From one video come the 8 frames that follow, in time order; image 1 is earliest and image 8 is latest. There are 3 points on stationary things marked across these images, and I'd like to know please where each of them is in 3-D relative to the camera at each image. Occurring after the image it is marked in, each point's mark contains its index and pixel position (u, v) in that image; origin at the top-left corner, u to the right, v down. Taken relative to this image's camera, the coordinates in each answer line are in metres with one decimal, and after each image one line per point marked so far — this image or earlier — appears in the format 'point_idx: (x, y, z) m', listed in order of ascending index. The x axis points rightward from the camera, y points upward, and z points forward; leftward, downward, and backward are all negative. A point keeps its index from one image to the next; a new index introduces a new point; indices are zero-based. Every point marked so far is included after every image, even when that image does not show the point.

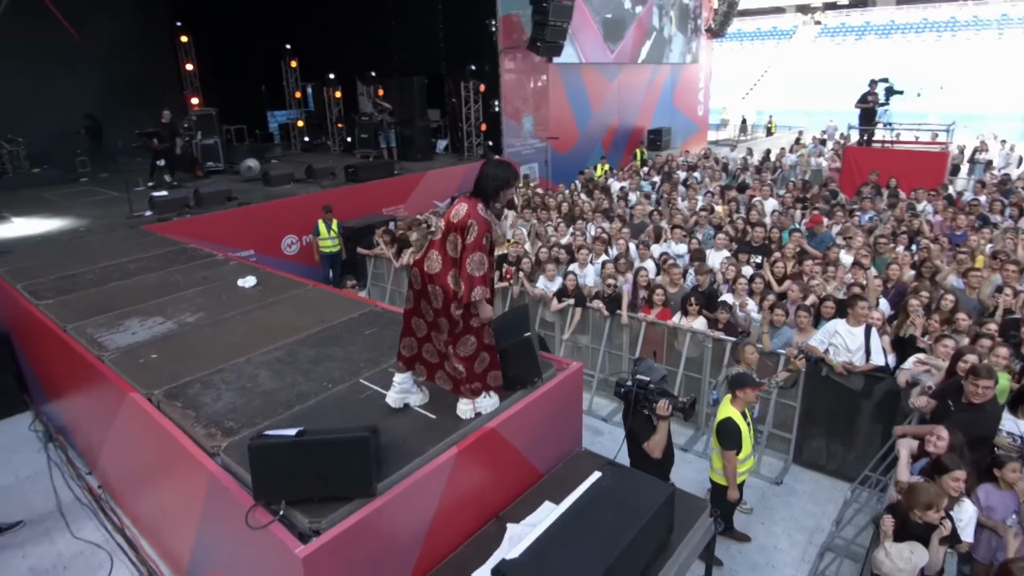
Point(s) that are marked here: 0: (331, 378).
0: (-1.1, -0.6, +3.9) m
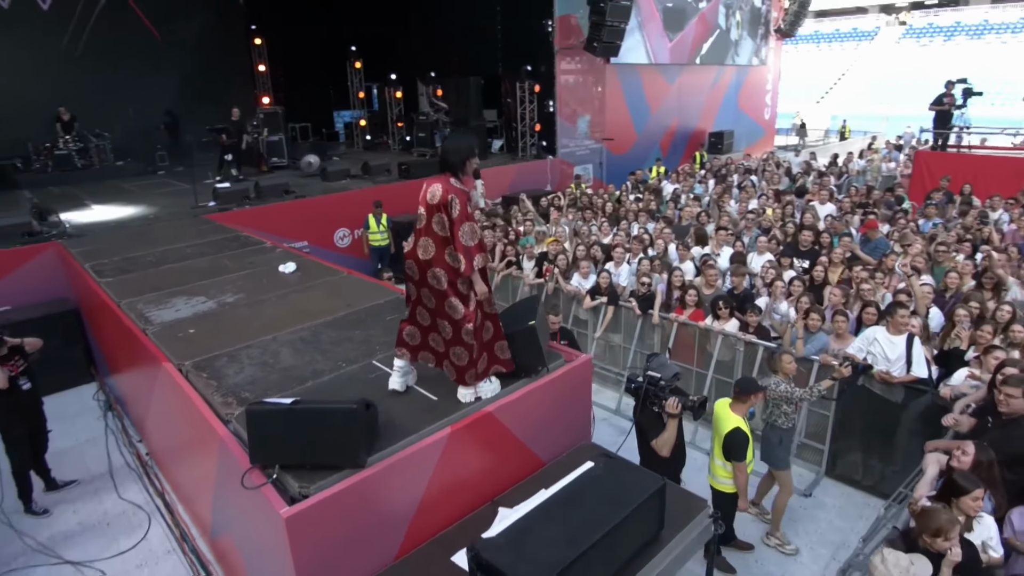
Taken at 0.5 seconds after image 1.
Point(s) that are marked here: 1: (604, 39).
0: (-1.1, -0.5, +4.1) m
1: (+2.1, +5.7, +14.1) m
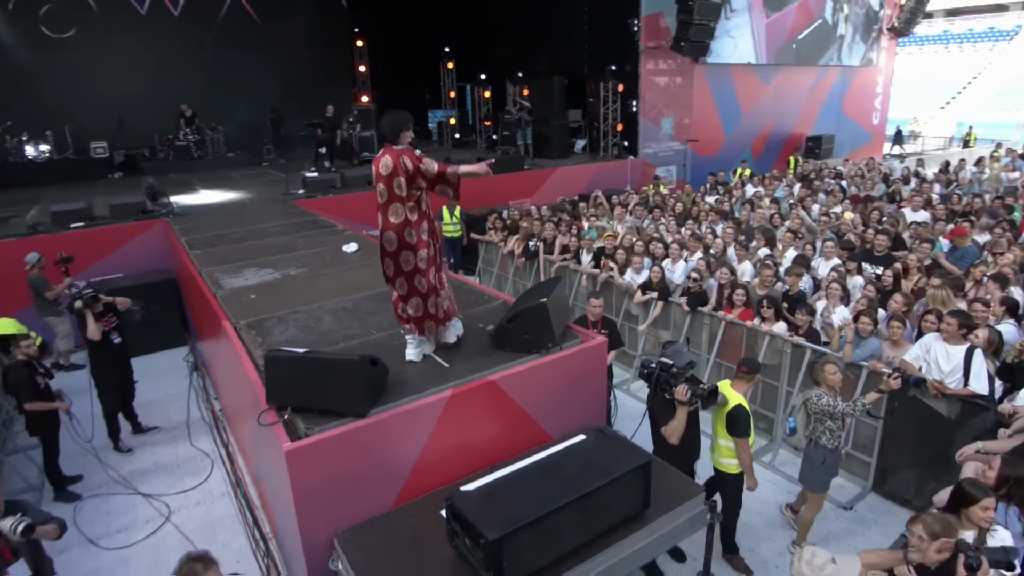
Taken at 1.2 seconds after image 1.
0: (-0.9, -0.3, +4.4) m
1: (+4.0, +5.6, +13.8) m
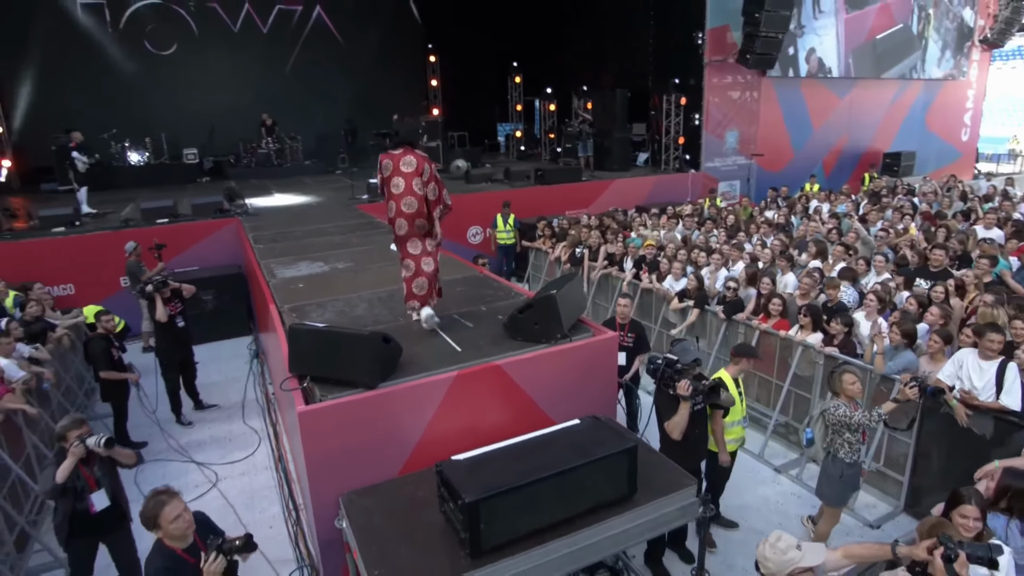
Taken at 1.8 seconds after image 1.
0: (-0.8, -0.2, +4.7) m
1: (+5.4, +5.3, +13.6) m
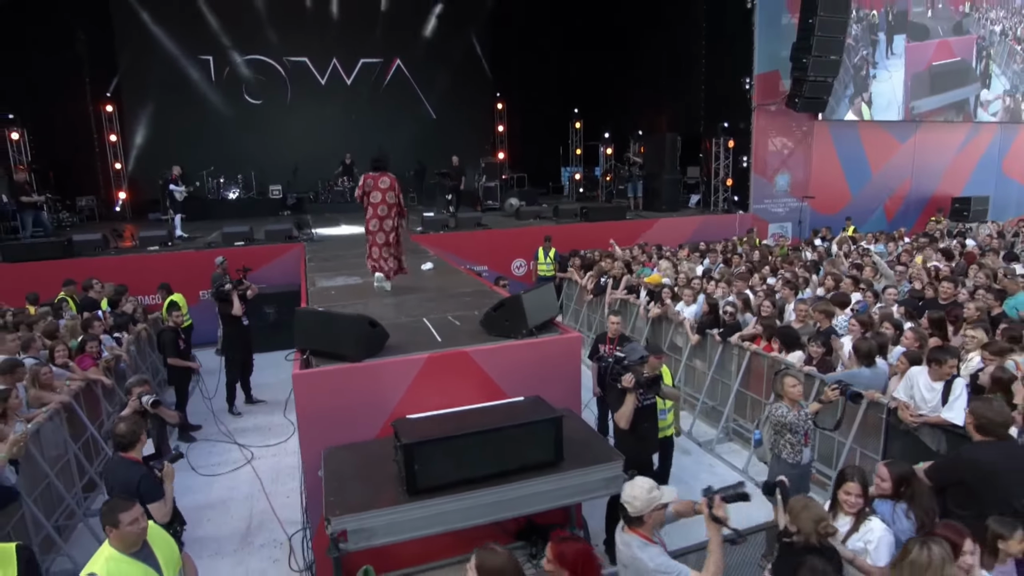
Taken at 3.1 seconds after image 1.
0: (-0.9, -0.2, +5.4) m
1: (+6.6, +4.4, +13.8) m
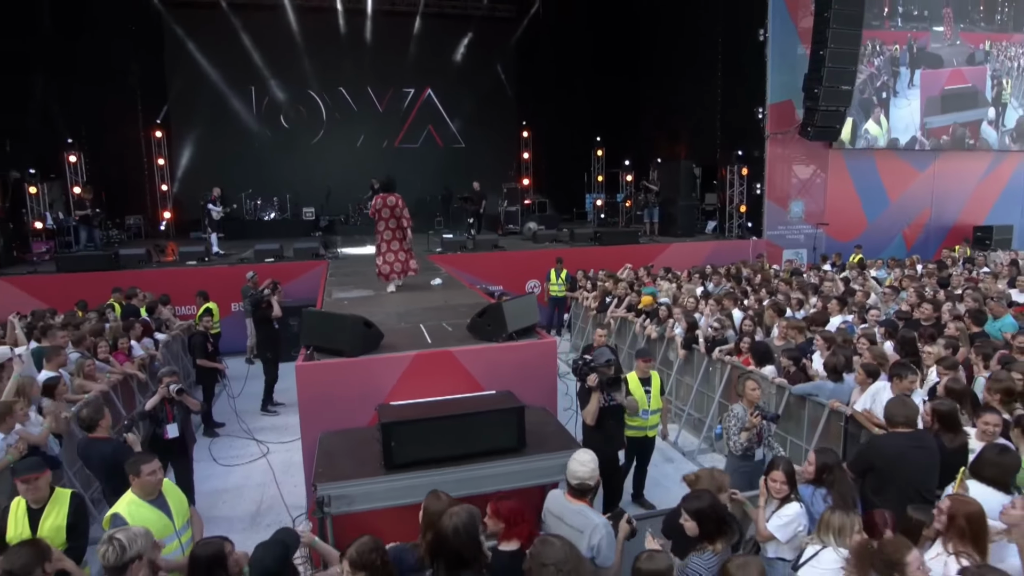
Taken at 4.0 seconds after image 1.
0: (-1.0, -0.3, +5.9) m
1: (+7.0, +3.8, +14.1) m
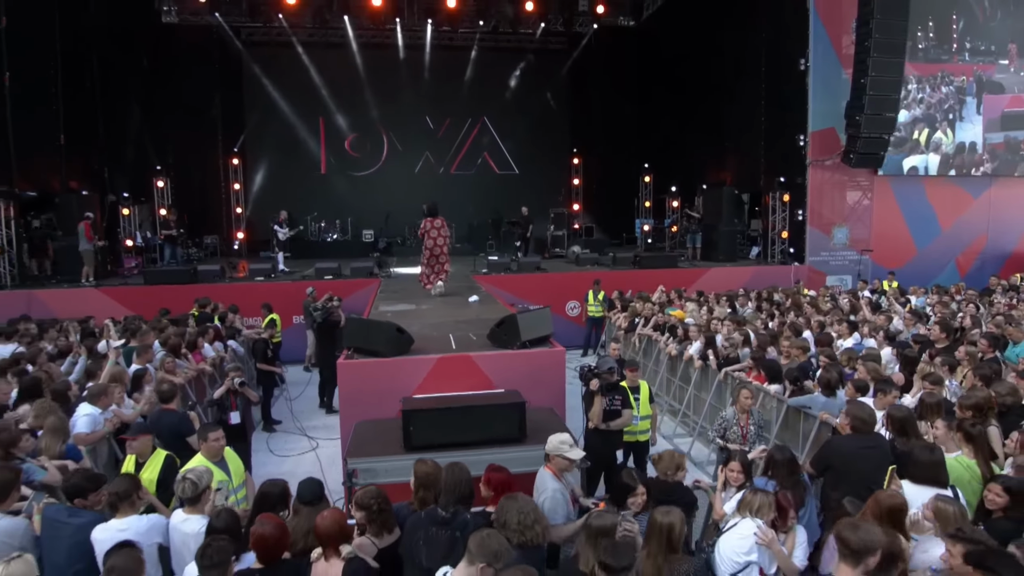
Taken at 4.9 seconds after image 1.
0: (-0.8, -0.5, +6.7) m
1: (+8.0, +3.2, +14.2) m
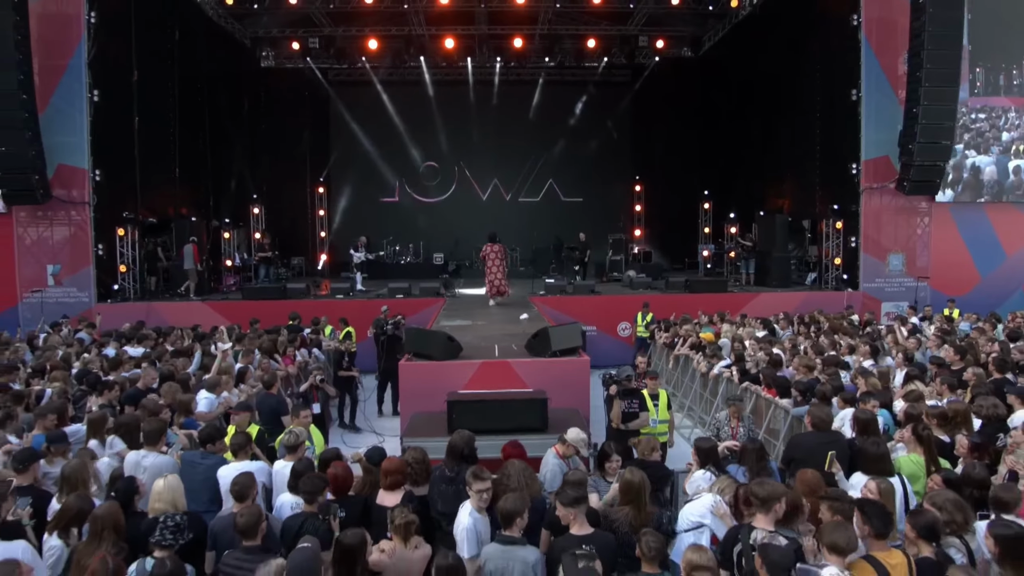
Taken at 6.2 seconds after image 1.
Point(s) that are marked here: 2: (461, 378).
0: (-0.3, -0.7, +7.7) m
1: (+9.4, +2.5, +14.4) m
2: (-0.5, -0.9, +6.5) m
